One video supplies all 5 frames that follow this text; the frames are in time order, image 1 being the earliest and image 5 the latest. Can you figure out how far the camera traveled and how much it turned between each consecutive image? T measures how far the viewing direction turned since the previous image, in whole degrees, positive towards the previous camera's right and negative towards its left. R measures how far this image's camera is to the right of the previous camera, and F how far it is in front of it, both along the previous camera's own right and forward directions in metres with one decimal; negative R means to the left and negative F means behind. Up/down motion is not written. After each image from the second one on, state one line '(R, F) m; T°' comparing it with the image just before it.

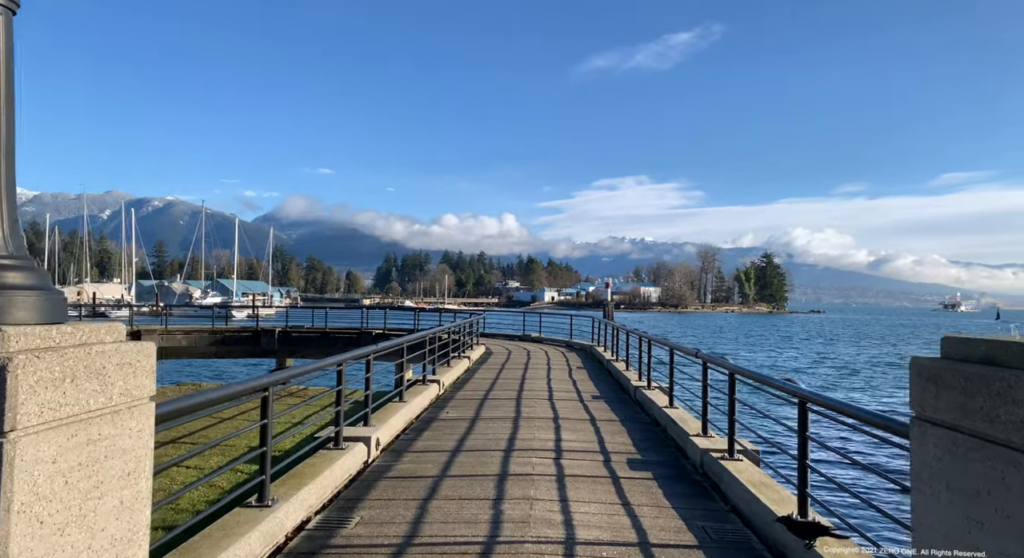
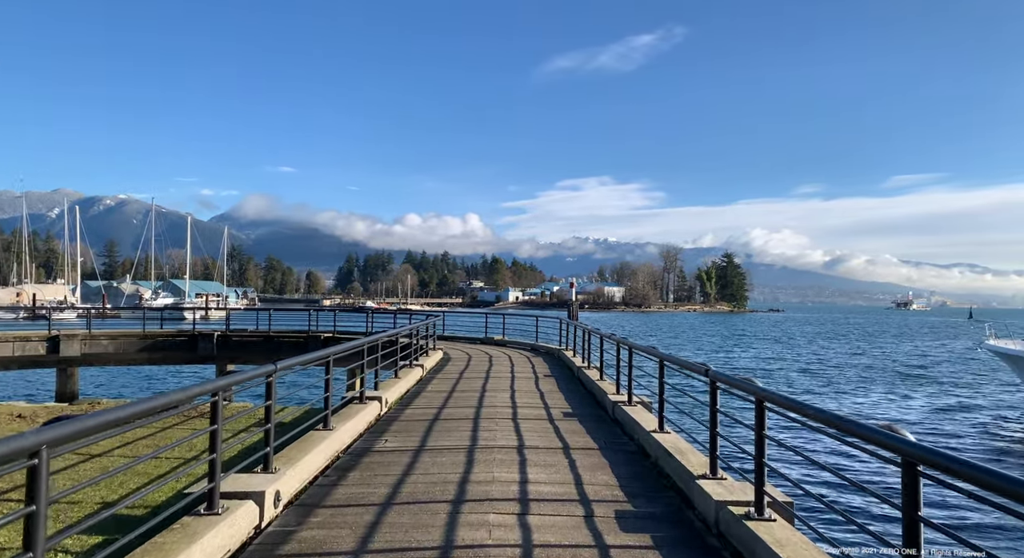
(+0.1, +1.4) m; +3°
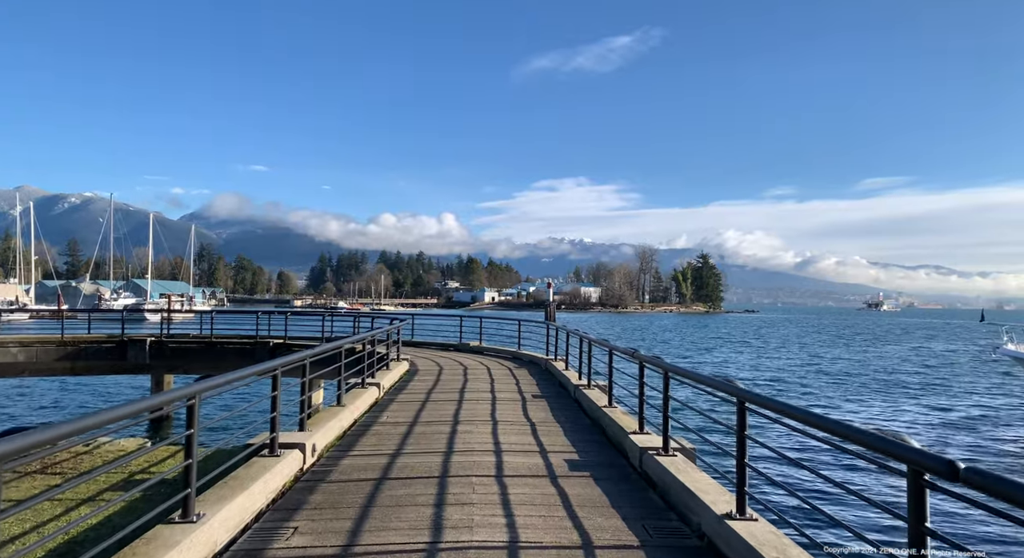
(-0.1, +2.2) m; +2°
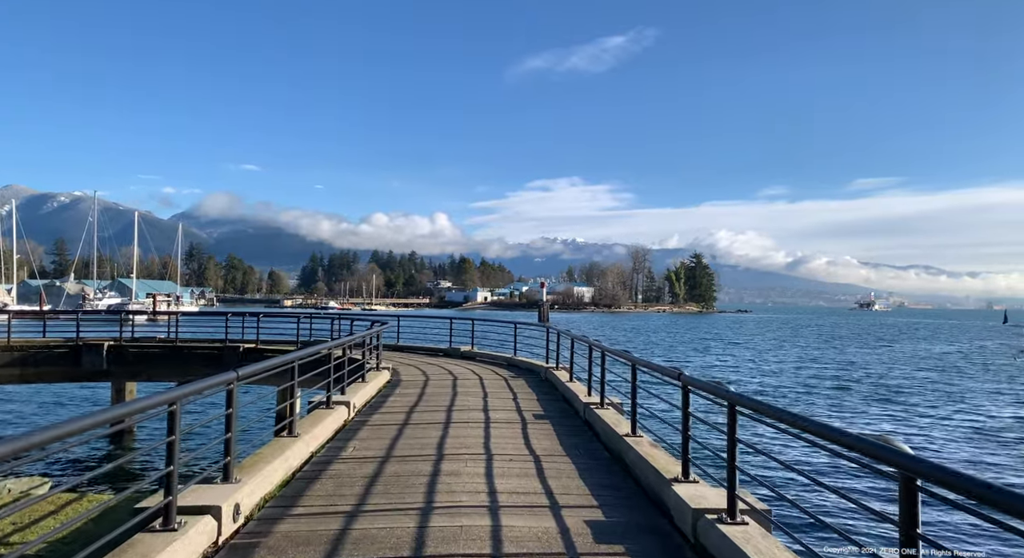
(0.0, +1.4) m; +1°
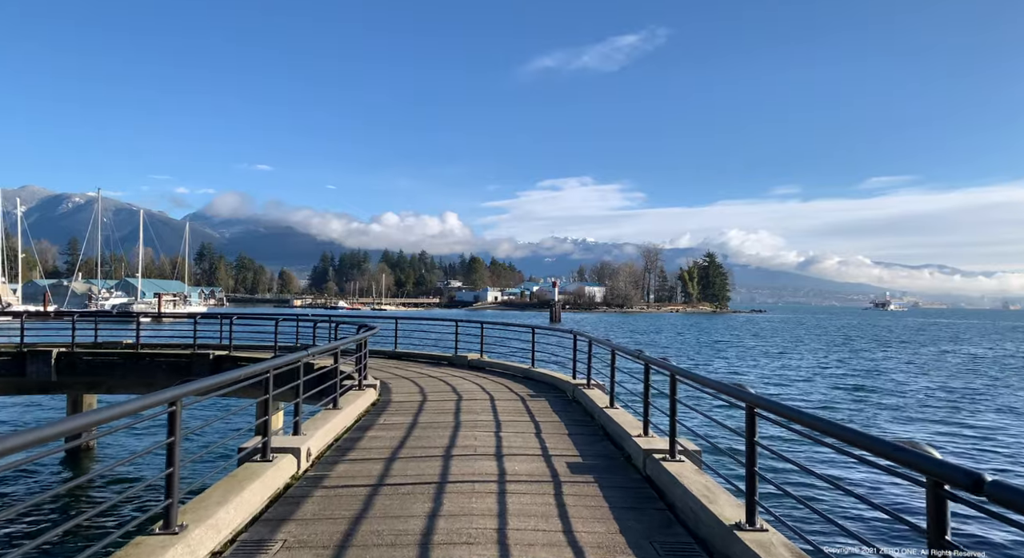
(0.0, +1.6) m; -1°
